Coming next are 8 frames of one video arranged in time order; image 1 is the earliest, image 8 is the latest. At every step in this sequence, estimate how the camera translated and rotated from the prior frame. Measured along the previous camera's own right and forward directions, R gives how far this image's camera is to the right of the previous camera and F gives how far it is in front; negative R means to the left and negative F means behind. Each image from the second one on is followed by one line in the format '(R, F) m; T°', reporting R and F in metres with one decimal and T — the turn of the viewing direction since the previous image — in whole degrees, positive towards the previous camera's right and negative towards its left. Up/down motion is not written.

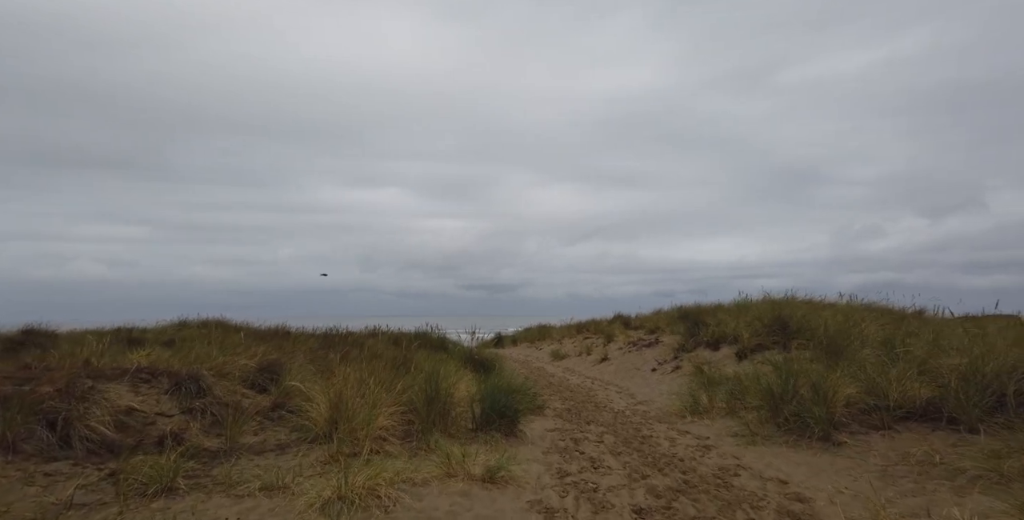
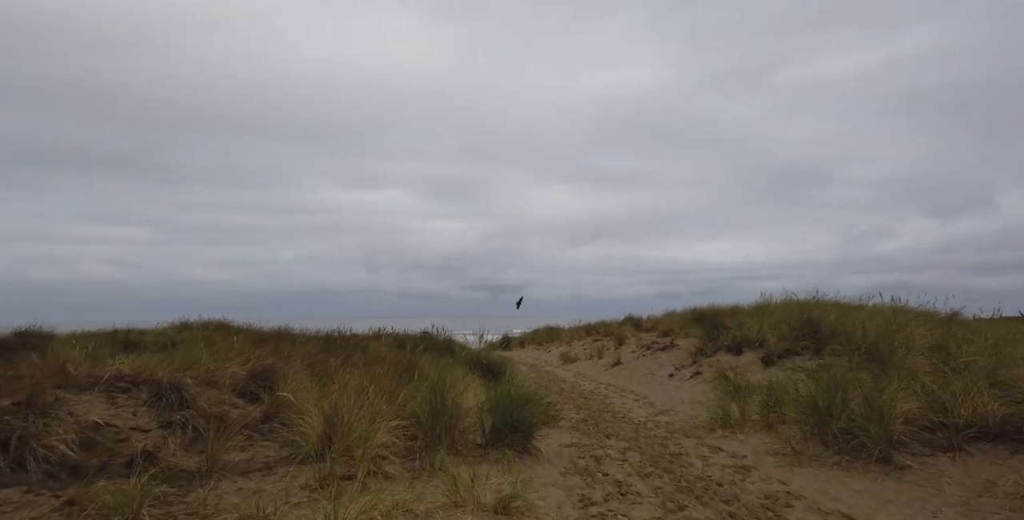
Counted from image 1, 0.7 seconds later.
(-0.1, +0.6) m; -1°
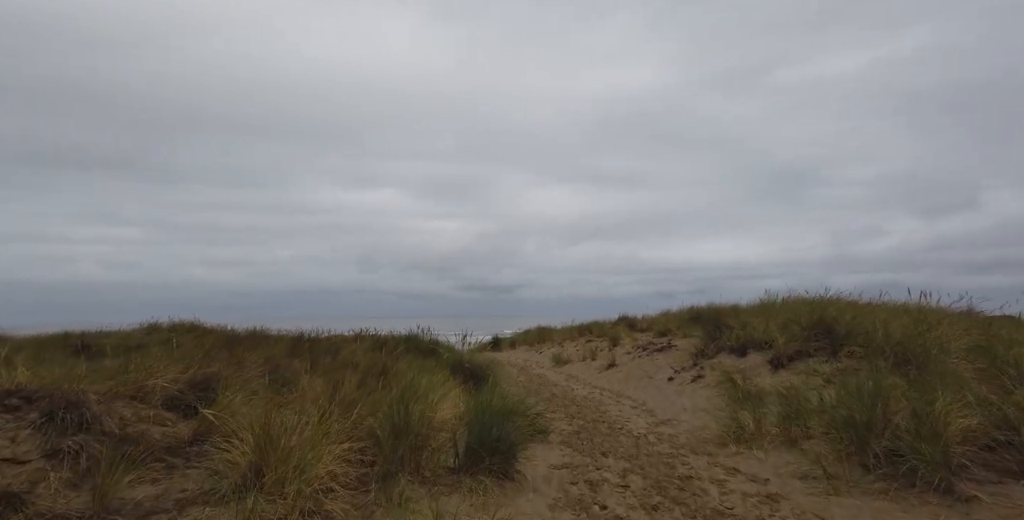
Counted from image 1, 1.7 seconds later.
(+0.1, +0.9) m; +1°
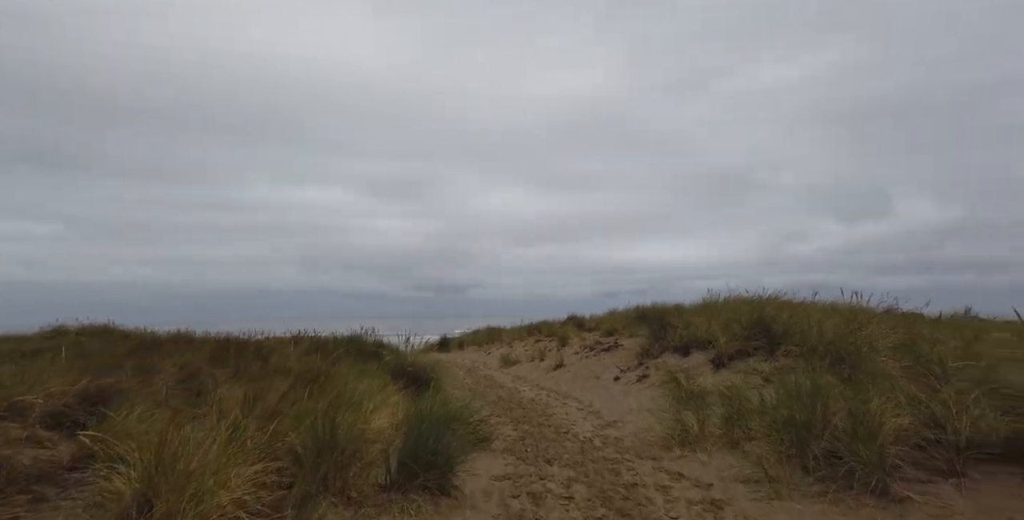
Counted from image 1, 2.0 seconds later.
(+0.1, +0.3) m; +5°
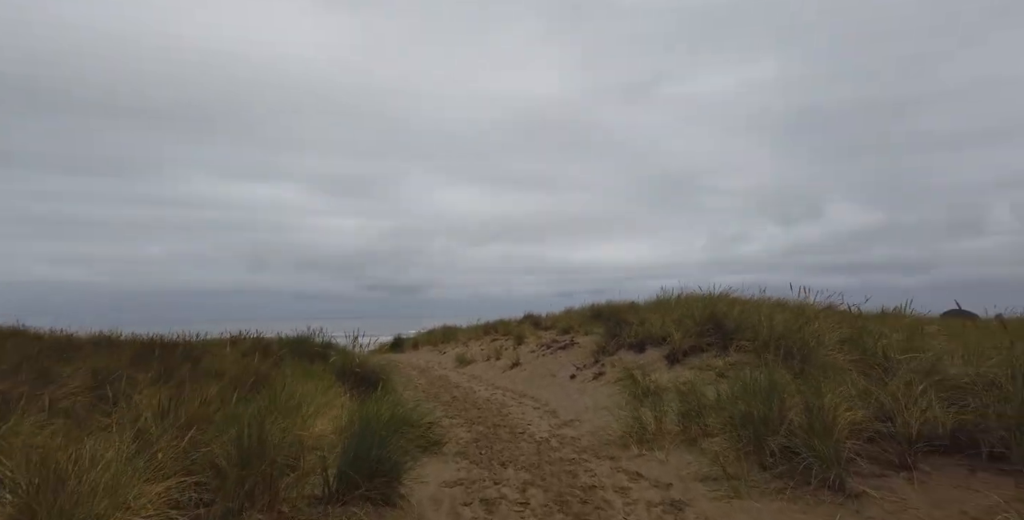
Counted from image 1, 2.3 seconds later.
(0.0, +0.3) m; +5°
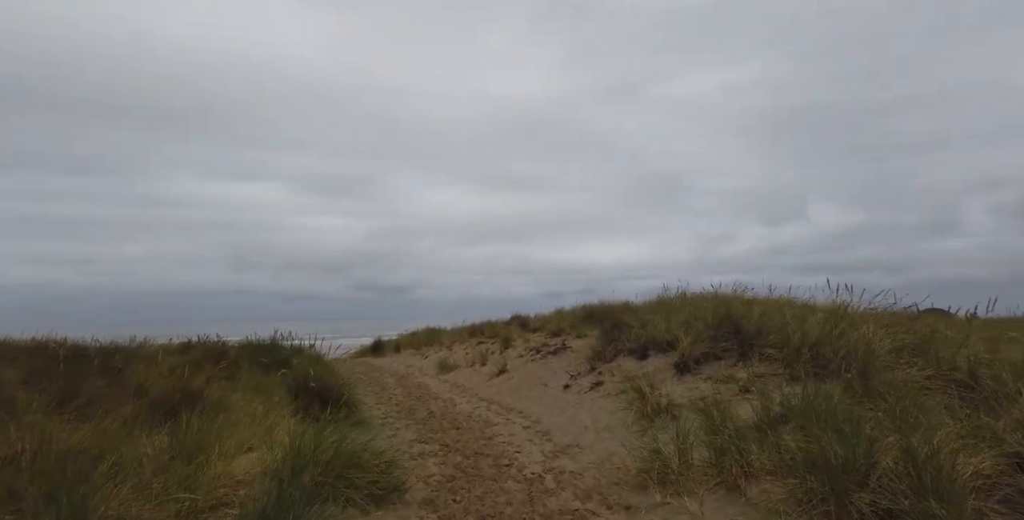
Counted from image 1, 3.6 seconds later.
(0.0, +1.3) m; +1°
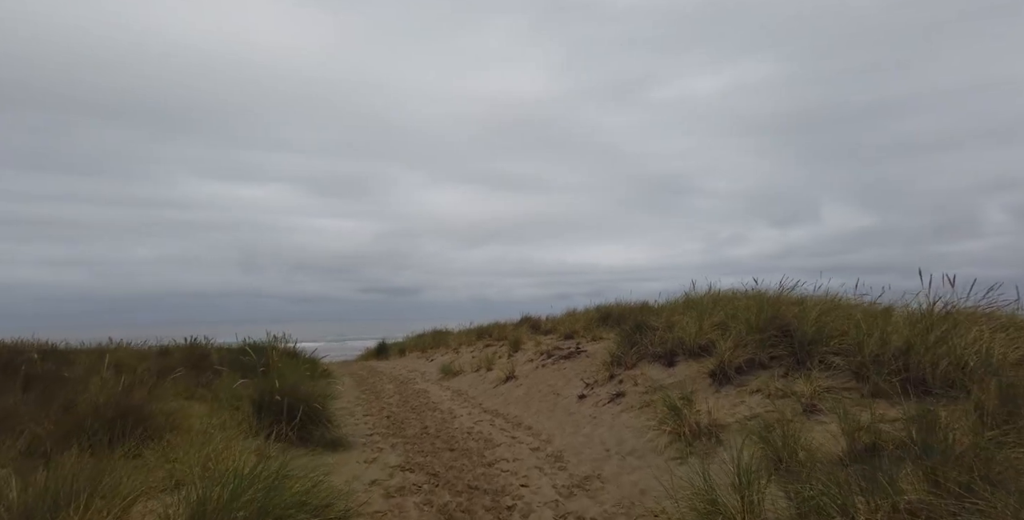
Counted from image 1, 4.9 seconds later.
(+0.1, +1.3) m; -1°
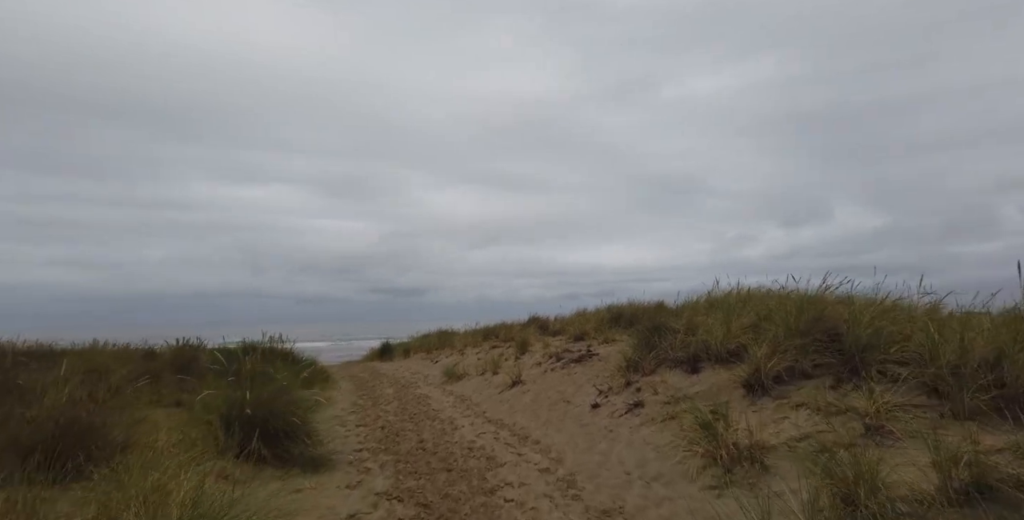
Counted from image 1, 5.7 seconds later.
(0.0, +0.8) m; -1°
